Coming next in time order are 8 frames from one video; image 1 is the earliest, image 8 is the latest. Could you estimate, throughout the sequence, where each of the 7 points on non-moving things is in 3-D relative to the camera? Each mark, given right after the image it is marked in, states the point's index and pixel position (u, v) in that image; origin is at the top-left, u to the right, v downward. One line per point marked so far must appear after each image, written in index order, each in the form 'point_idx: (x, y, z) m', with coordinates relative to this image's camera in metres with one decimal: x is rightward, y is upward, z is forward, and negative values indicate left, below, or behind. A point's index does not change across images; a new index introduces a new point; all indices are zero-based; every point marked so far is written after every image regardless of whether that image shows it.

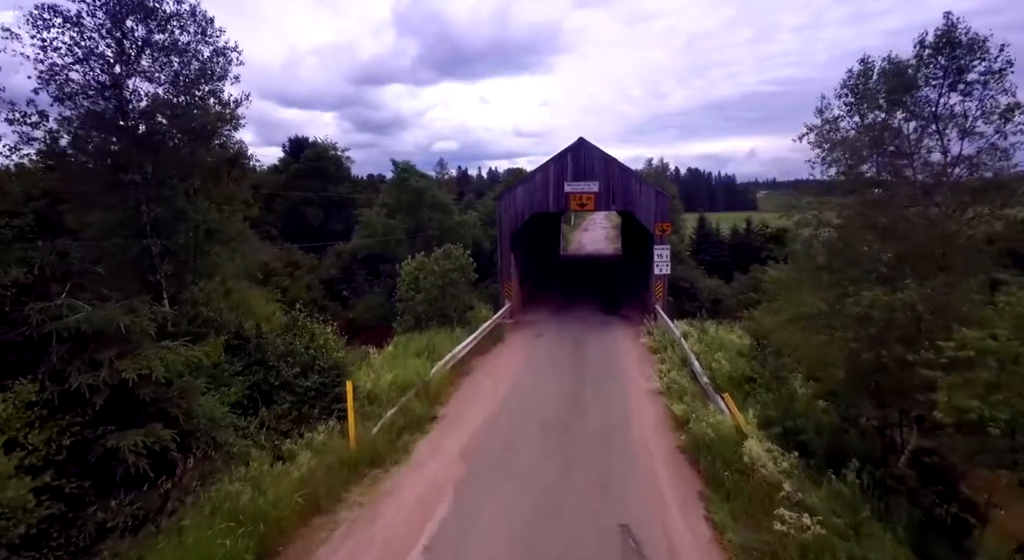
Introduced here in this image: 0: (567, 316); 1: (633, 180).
0: (+1.8, -1.2, +18.8) m
1: (+3.8, +3.1, +16.9) m
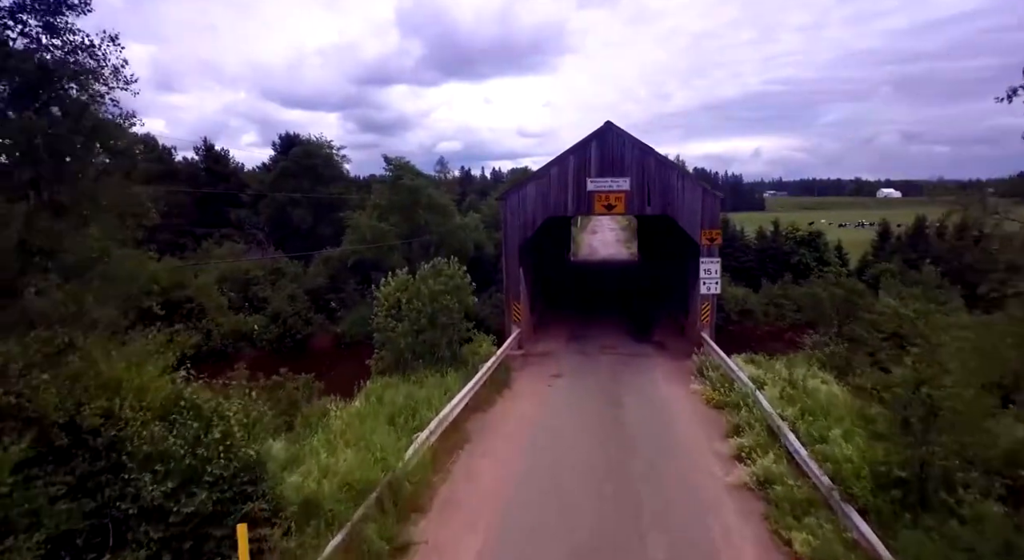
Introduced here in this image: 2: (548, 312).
0: (+2.1, -1.7, +15.3) m
1: (+4.0, +2.6, +13.4) m
2: (+1.1, -1.2, +17.7) m
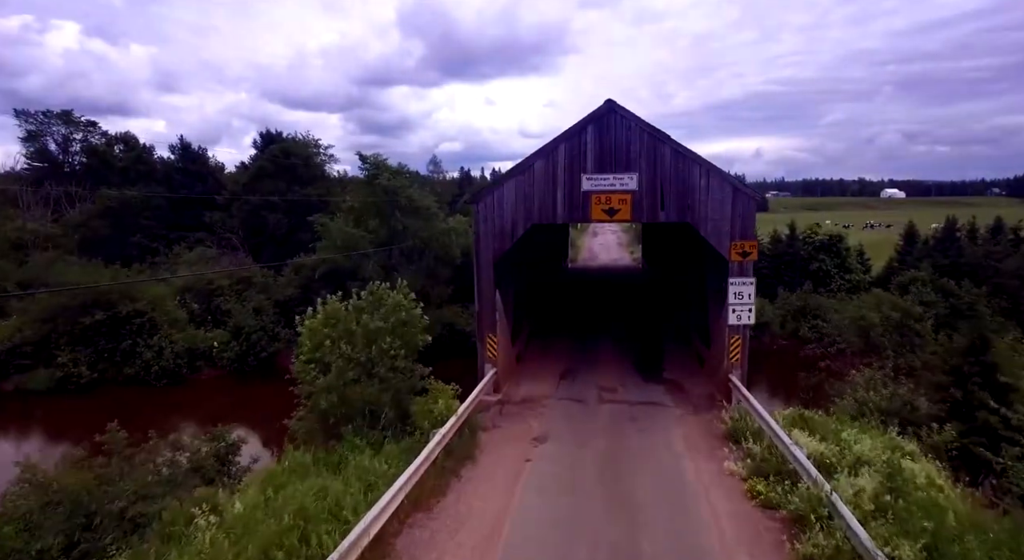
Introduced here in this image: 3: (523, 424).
0: (+1.5, -2.2, +12.1) m
1: (+3.4, +2.1, +10.2) m
2: (+0.5, -1.7, +14.5) m
3: (+0.2, -2.7, +9.9) m
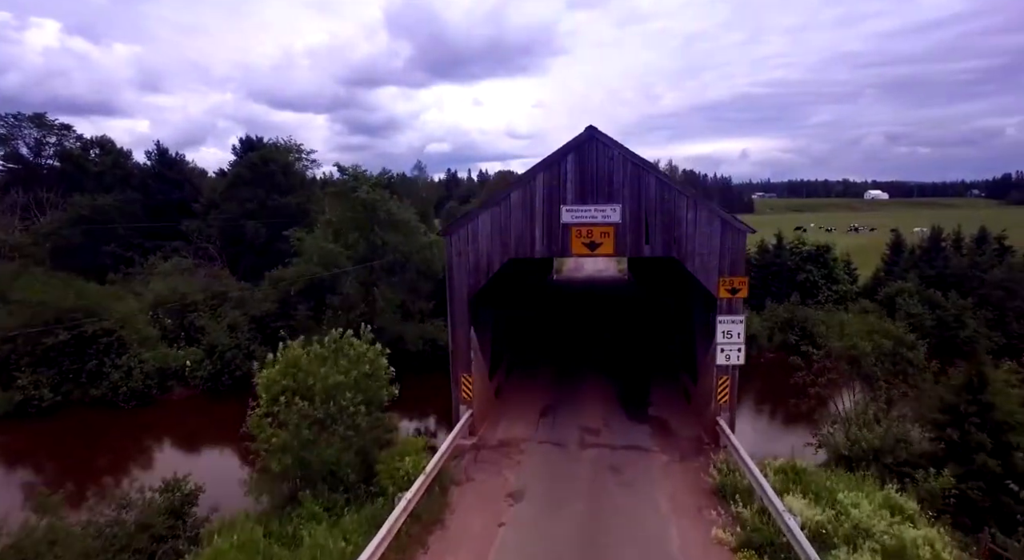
0: (+1.1, -2.9, +11.5) m
1: (+3.0, +1.4, +9.6) m
2: (0.0, -2.4, +13.9) m
3: (-0.2, -3.3, +9.2) m
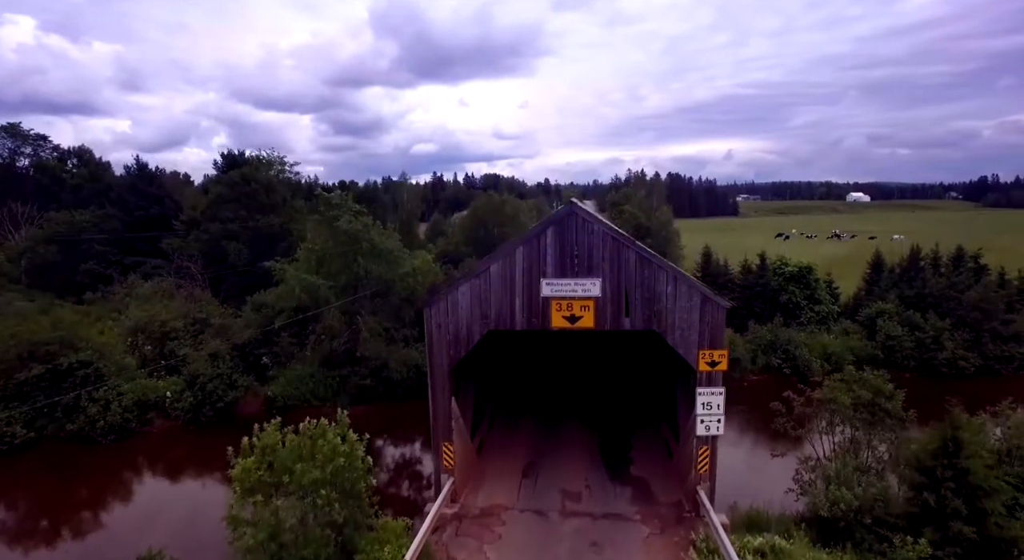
0: (+0.7, -4.2, +11.4) m
1: (+2.6, +0.1, +9.6) m
2: (-0.4, -3.7, +13.8) m
3: (-0.5, -4.7, +9.1) m
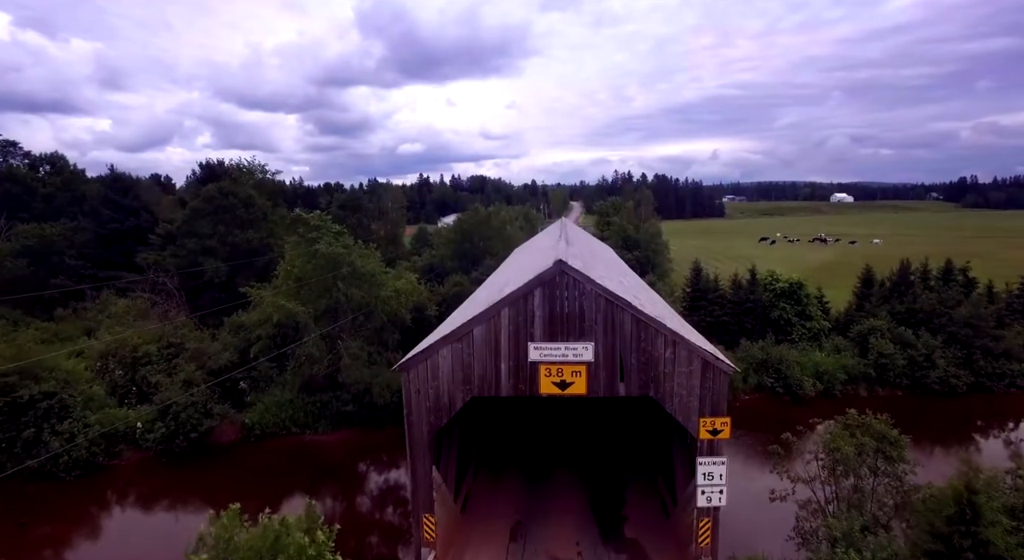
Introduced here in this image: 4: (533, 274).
0: (+0.4, -5.3, +10.6) m
1: (+2.4, -1.0, +8.8) m
2: (-0.7, -4.8, +13.0) m
3: (-0.7, -5.7, +8.3) m
4: (+0.3, +0.1, +9.1) m
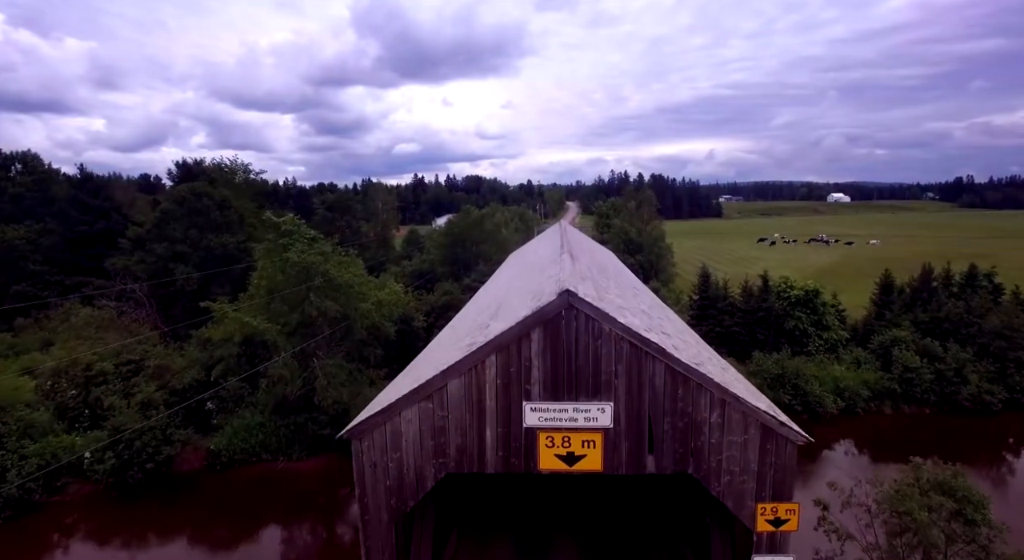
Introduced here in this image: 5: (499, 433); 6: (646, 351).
0: (+0.3, -5.7, +8.2) m
1: (+2.3, -1.4, +6.4) m
2: (-0.9, -5.2, +10.5) m
3: (-0.9, -6.1, +5.9) m
4: (+0.2, -0.3, +6.7) m
5: (-0.2, -1.8, +6.7) m
6: (+1.6, -0.8, +6.4) m
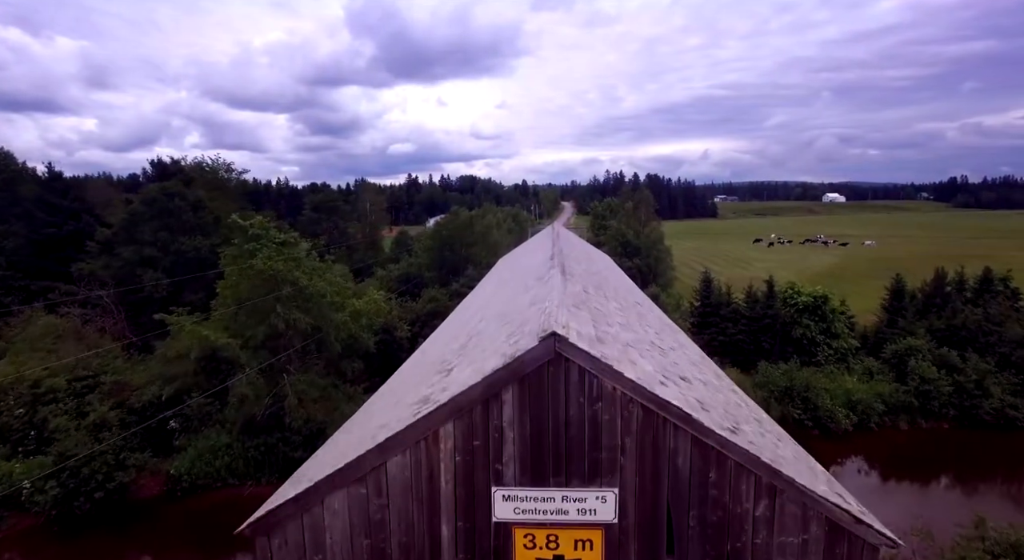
0: (0.0, -6.0, +6.3) m
1: (+2.0, -1.7, +4.5) m
2: (-1.2, -5.5, +8.6) m
3: (-1.2, -6.5, +4.0) m
4: (-0.1, -0.6, +4.8) m
5: (-0.5, -2.2, +4.8) m
6: (+1.3, -1.1, +4.5) m
